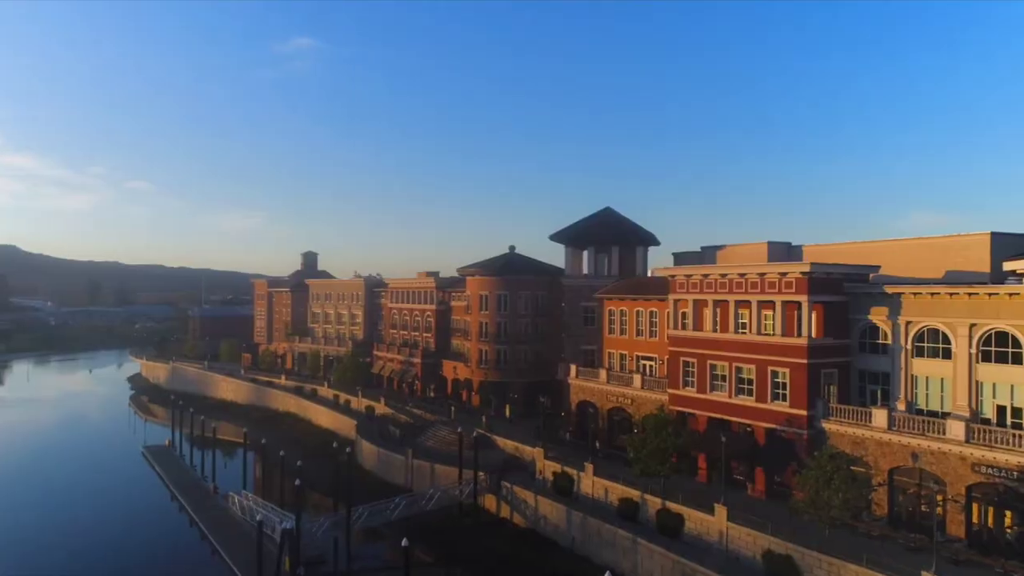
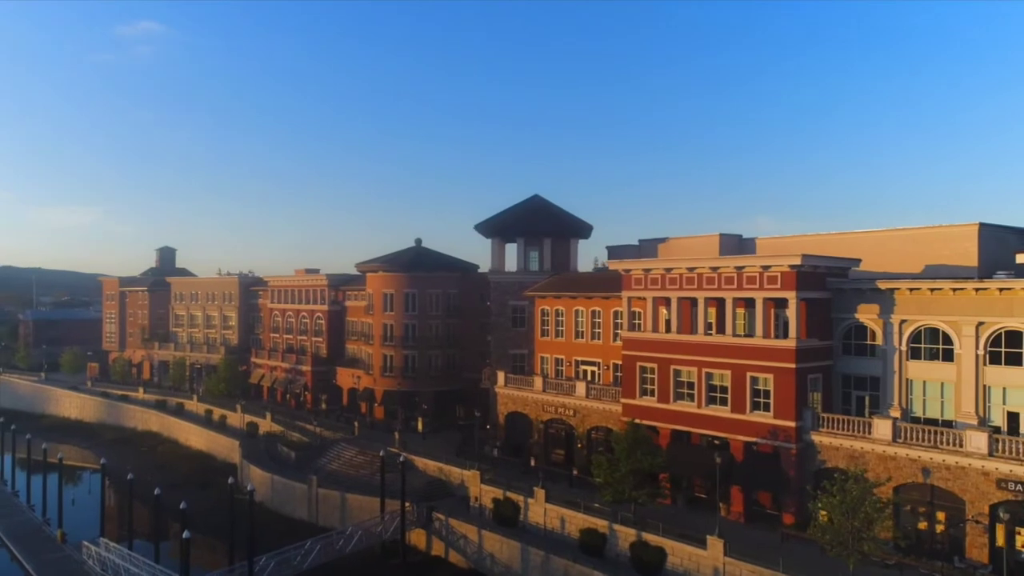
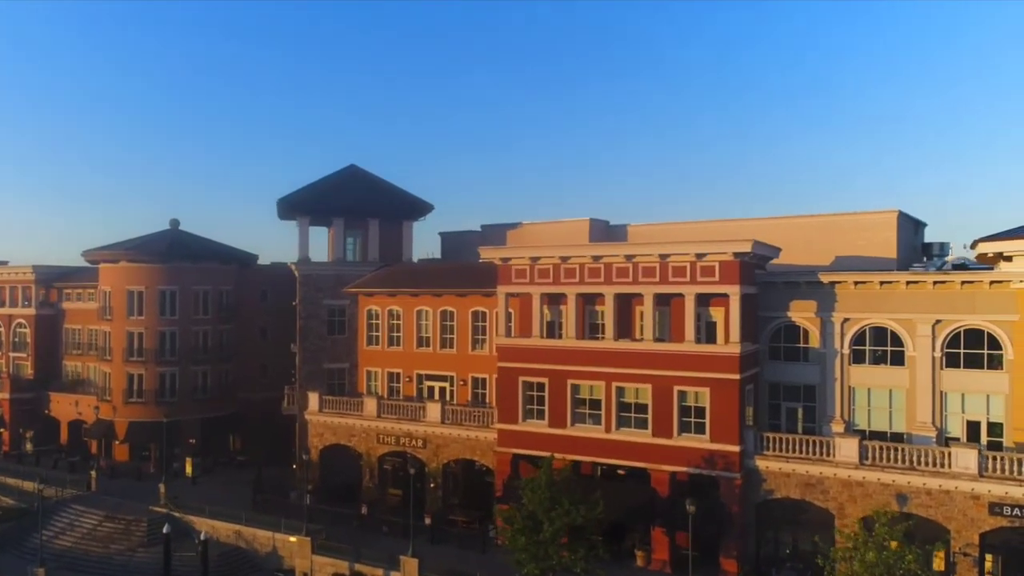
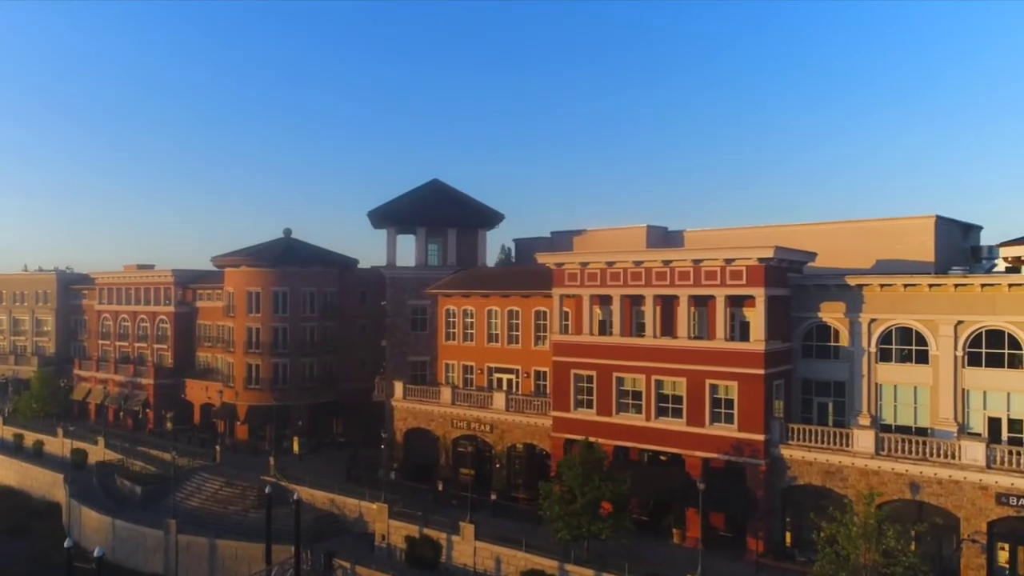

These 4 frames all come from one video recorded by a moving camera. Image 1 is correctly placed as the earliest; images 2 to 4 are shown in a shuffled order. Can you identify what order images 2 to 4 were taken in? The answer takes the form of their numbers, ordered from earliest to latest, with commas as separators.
2, 4, 3
